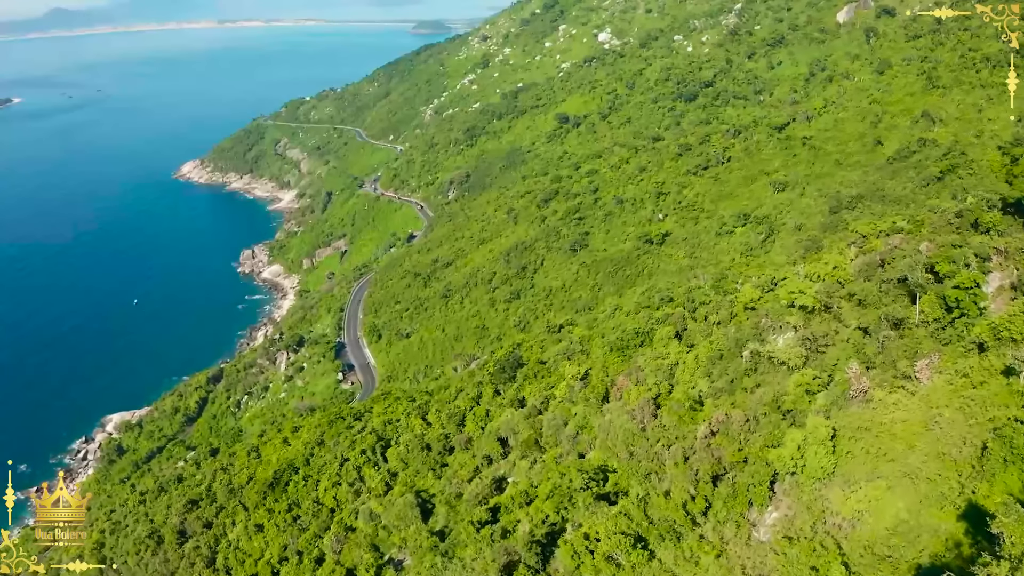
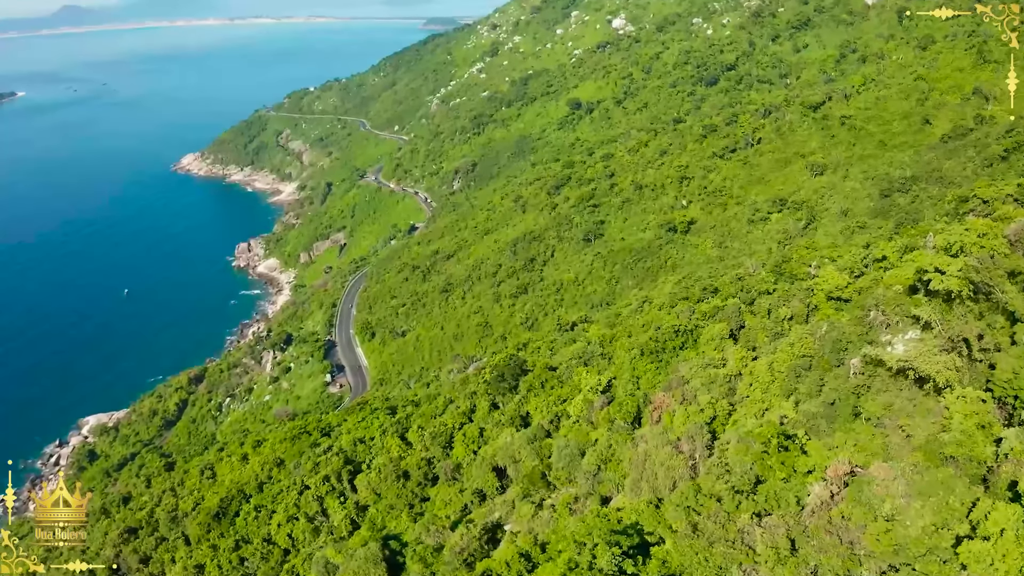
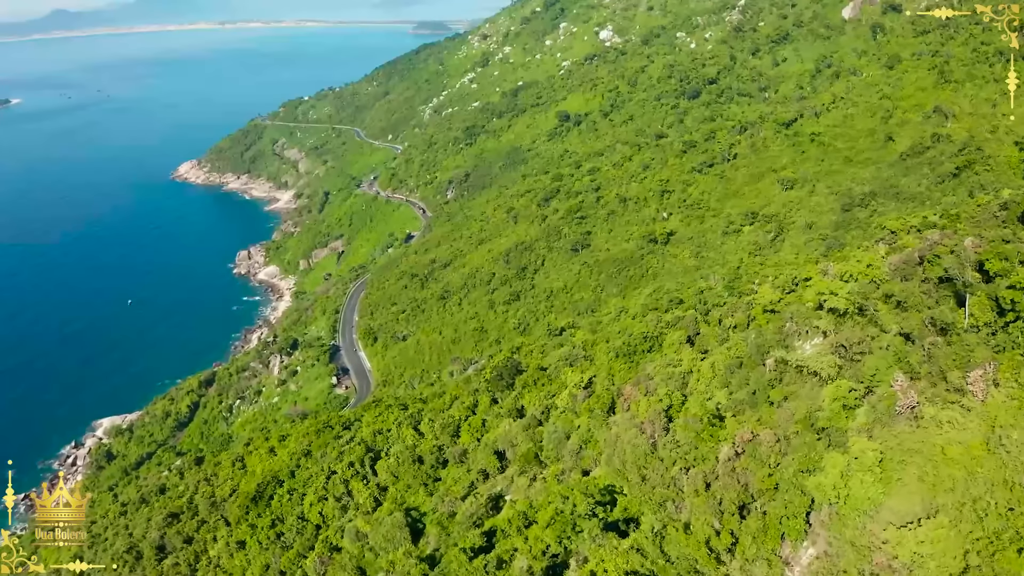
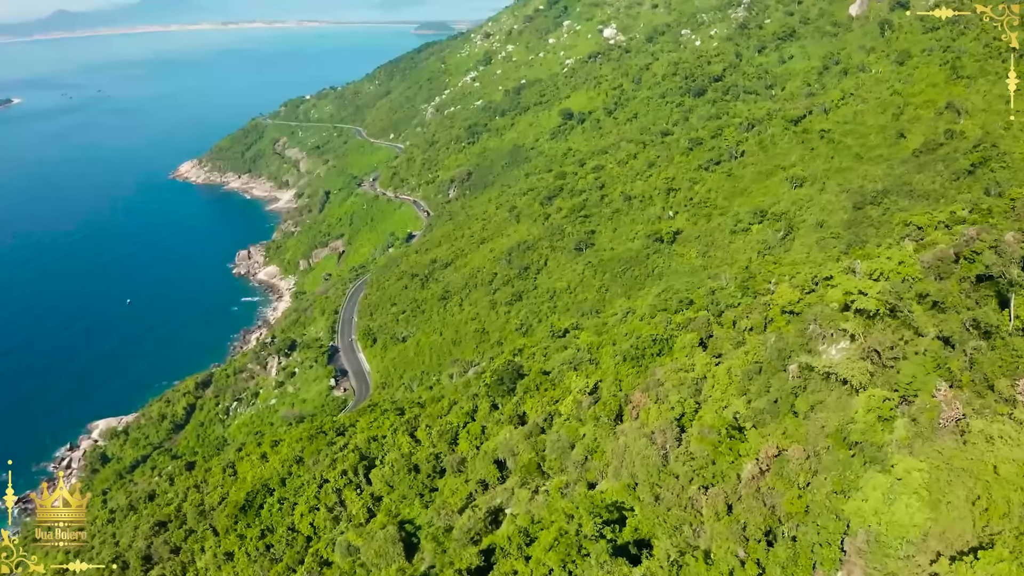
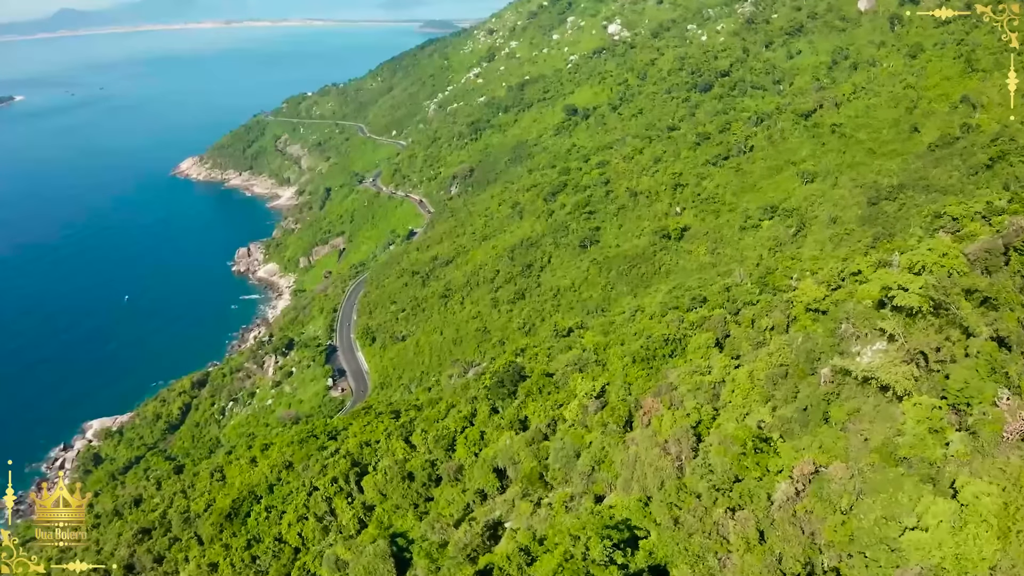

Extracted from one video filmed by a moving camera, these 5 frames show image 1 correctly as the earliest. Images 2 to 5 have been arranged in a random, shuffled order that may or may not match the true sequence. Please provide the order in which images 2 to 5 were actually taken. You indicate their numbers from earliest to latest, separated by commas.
3, 4, 5, 2
